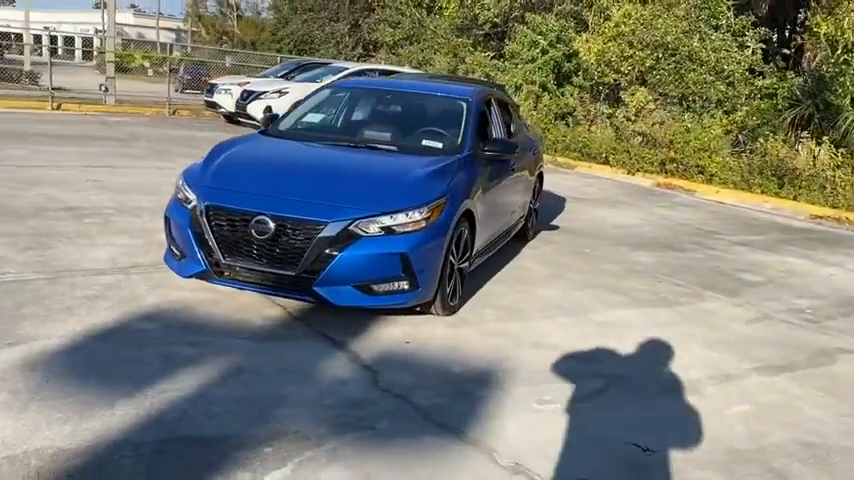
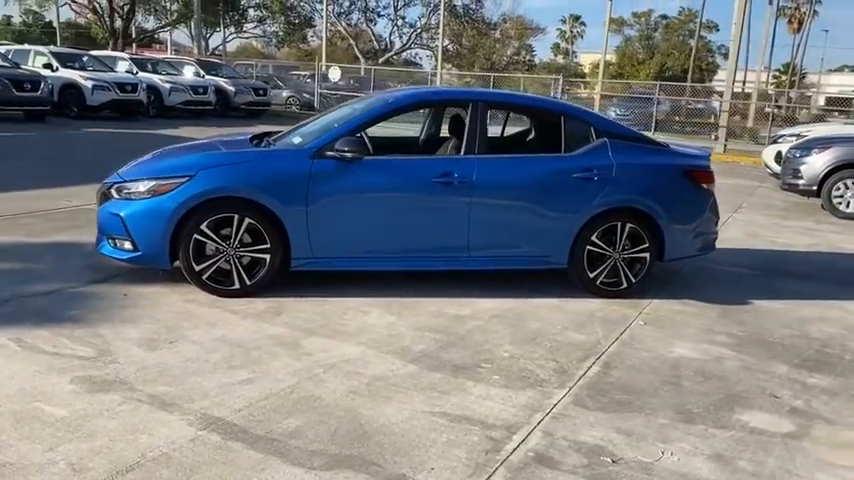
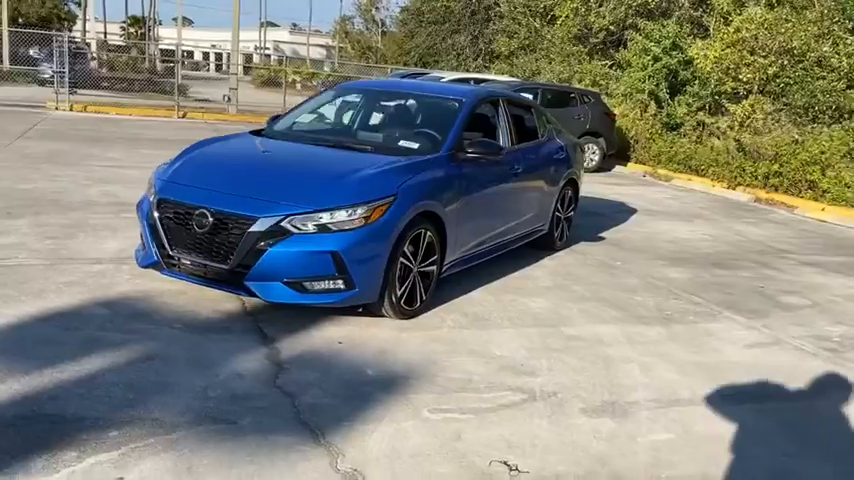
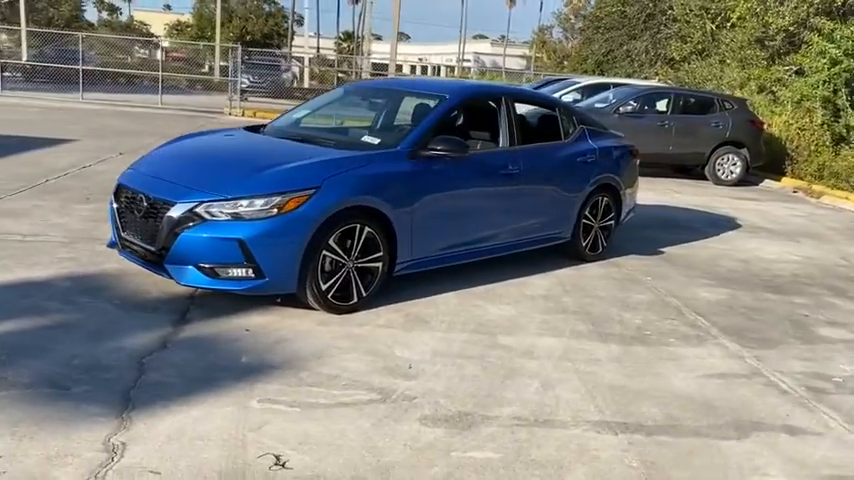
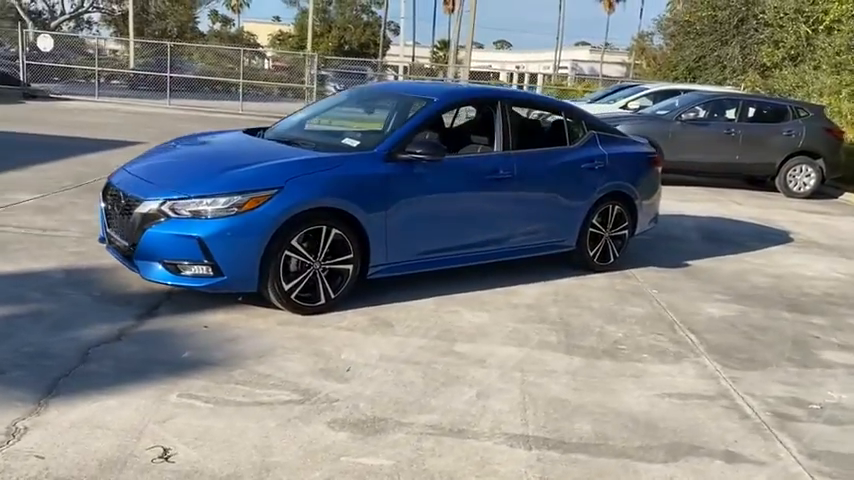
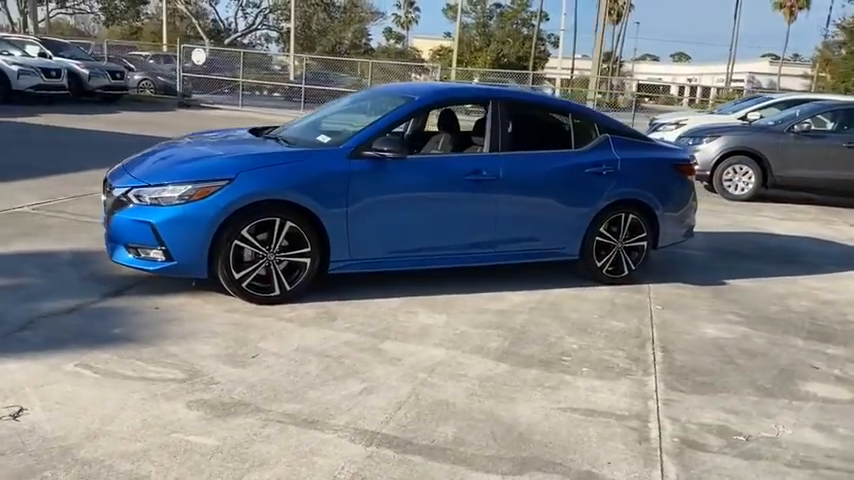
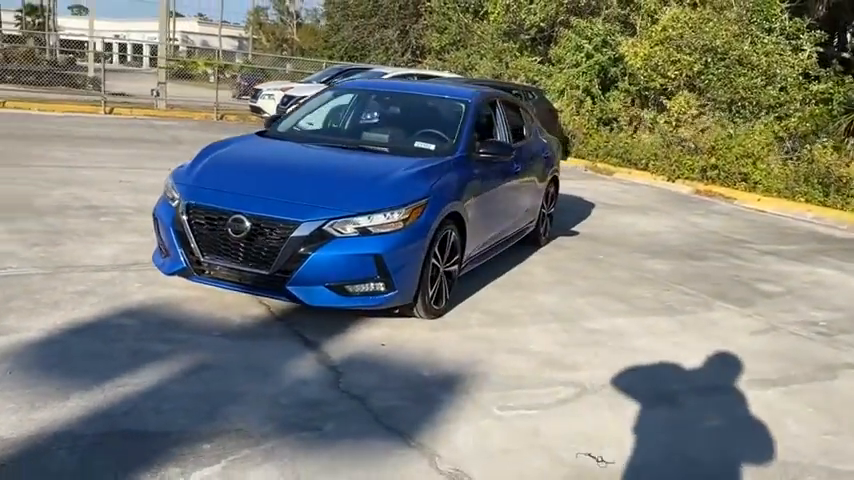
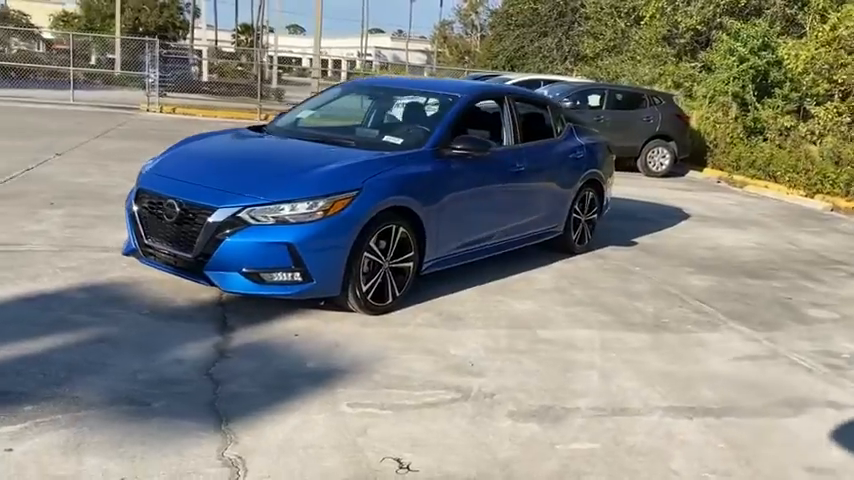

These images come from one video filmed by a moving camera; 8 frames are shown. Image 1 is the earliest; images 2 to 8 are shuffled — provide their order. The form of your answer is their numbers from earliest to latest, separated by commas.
7, 3, 8, 4, 5, 6, 2
